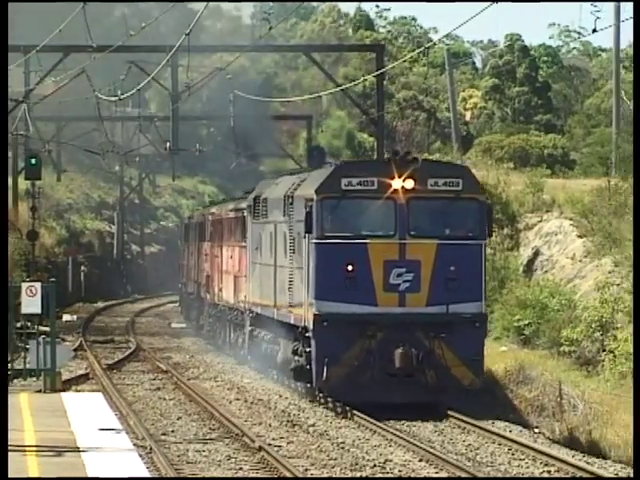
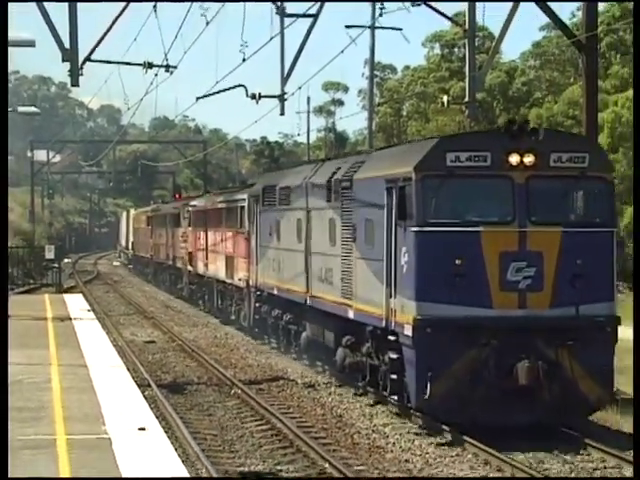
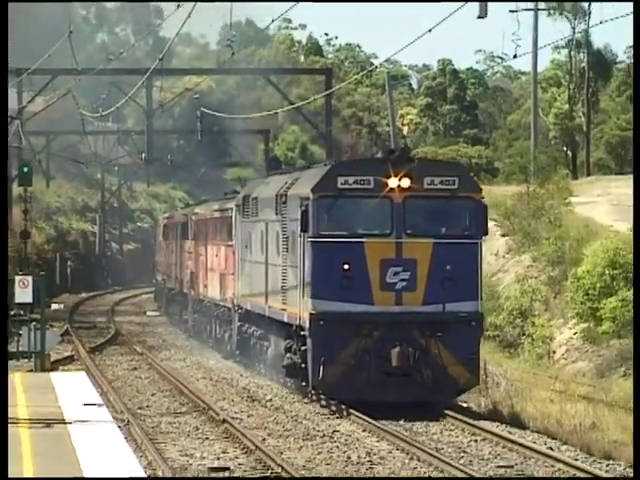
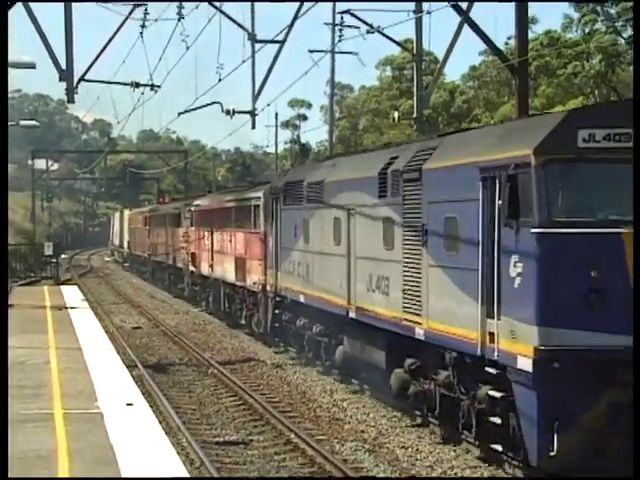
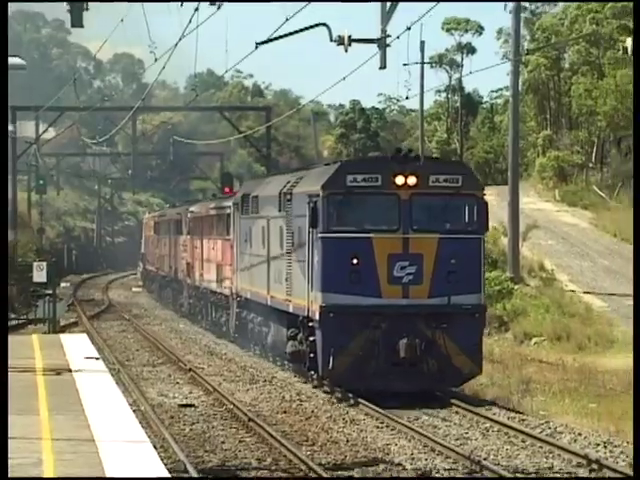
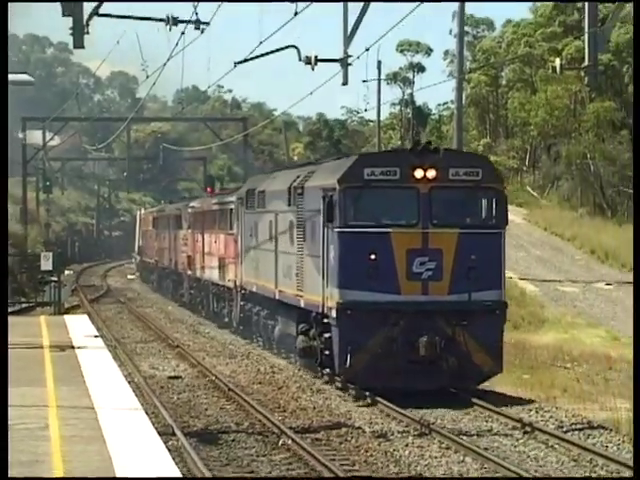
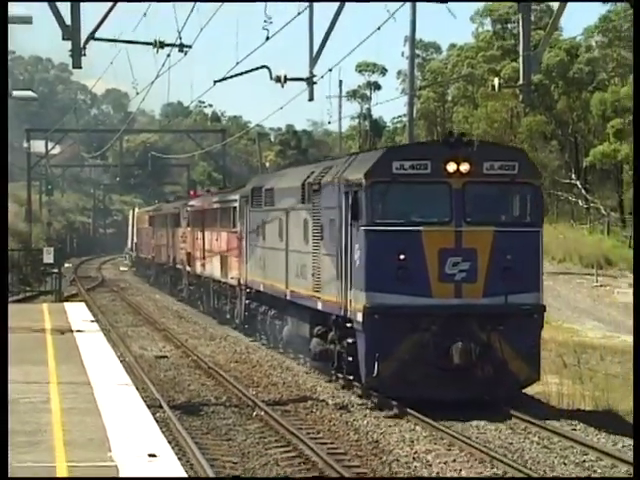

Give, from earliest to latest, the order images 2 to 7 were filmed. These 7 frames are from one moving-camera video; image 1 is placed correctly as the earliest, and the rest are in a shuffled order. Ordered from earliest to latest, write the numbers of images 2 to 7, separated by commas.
3, 5, 6, 7, 2, 4
